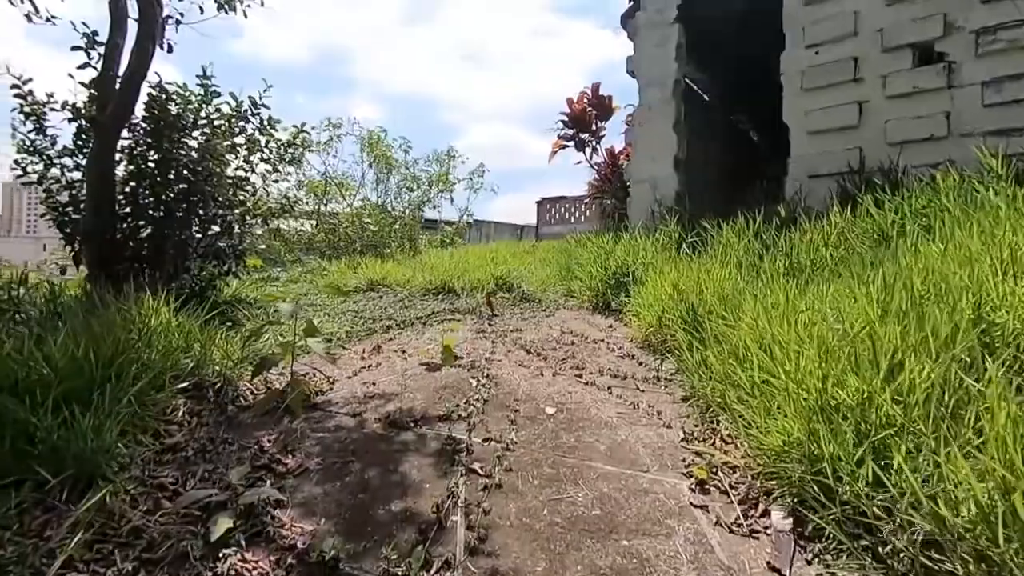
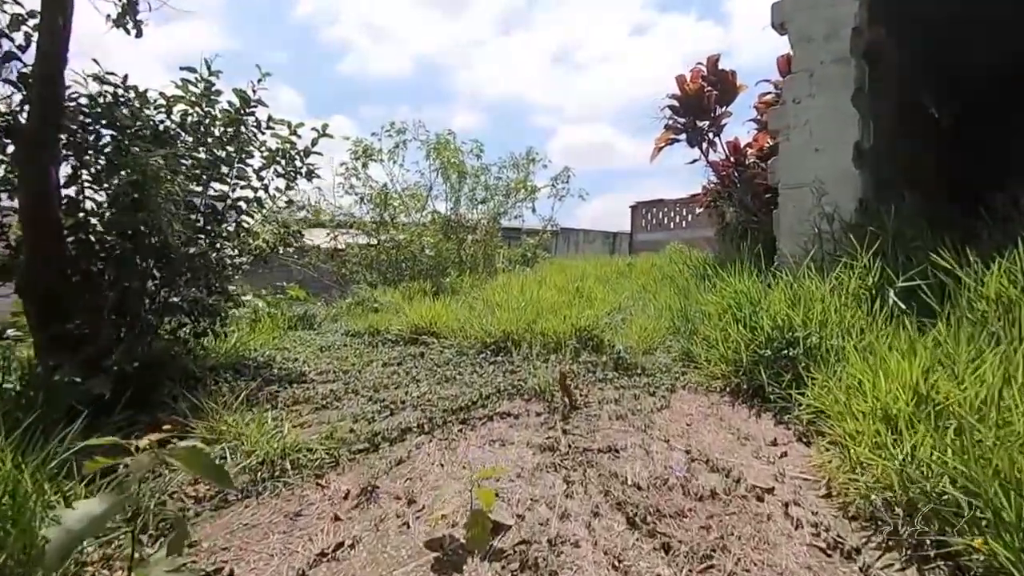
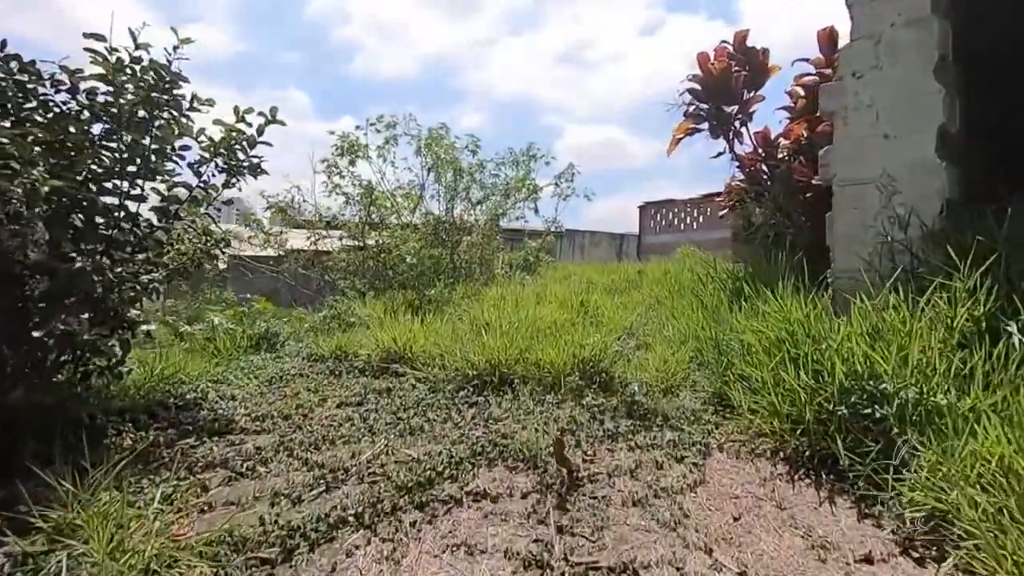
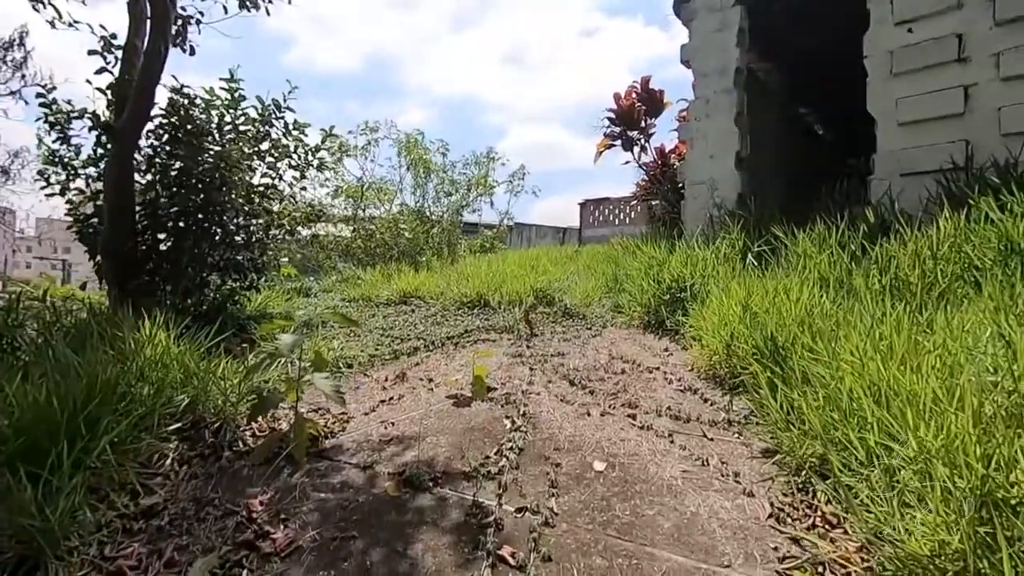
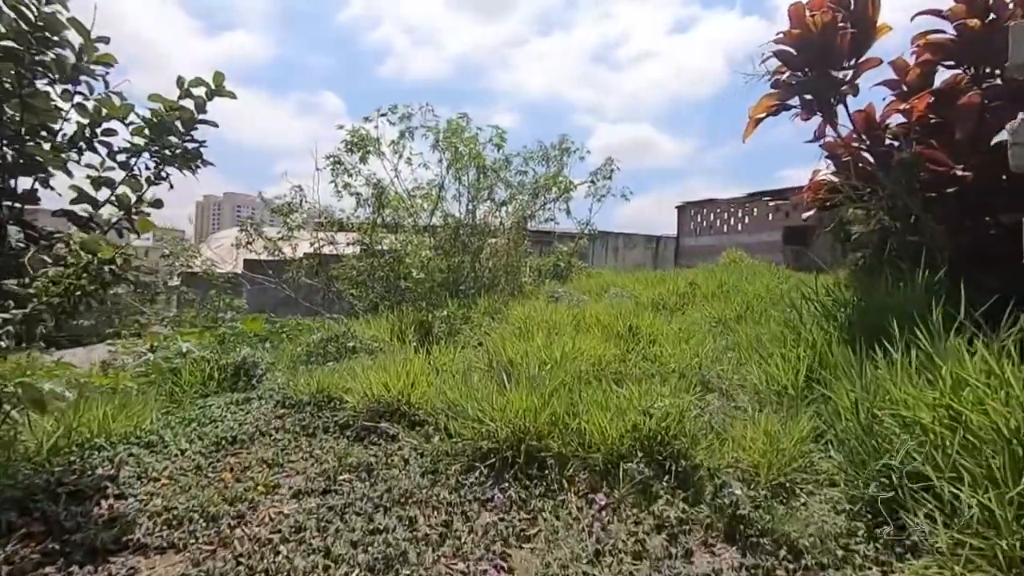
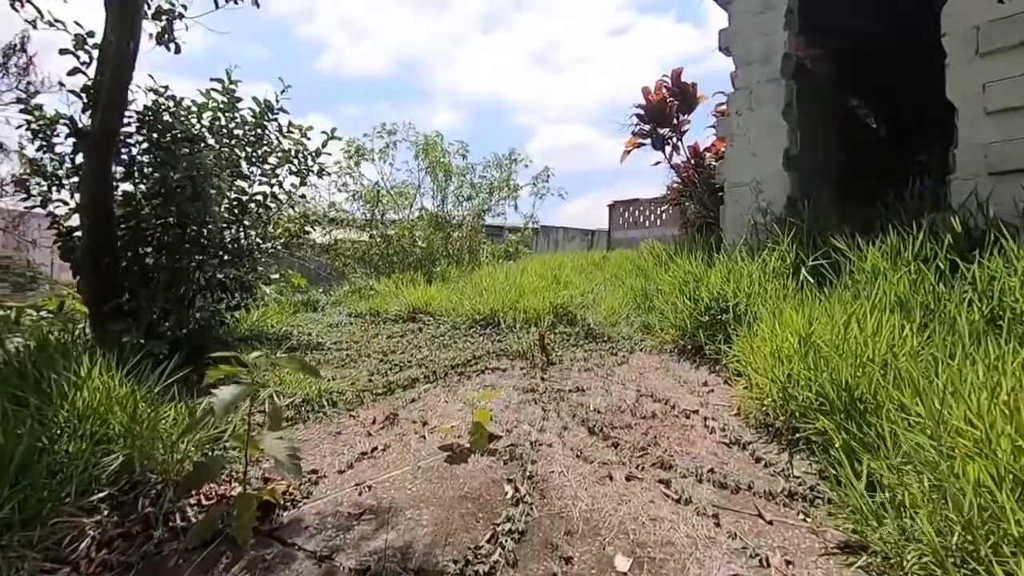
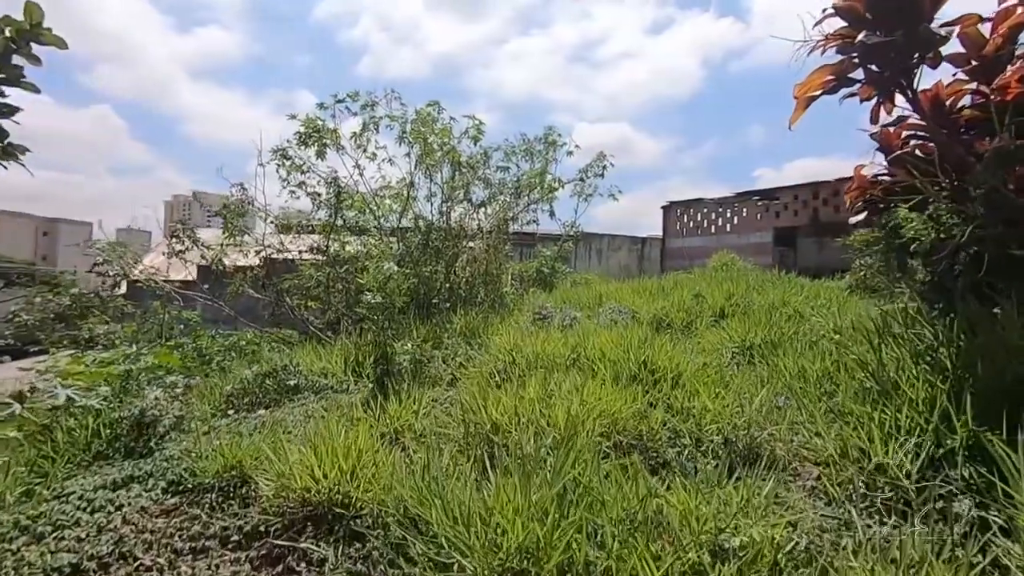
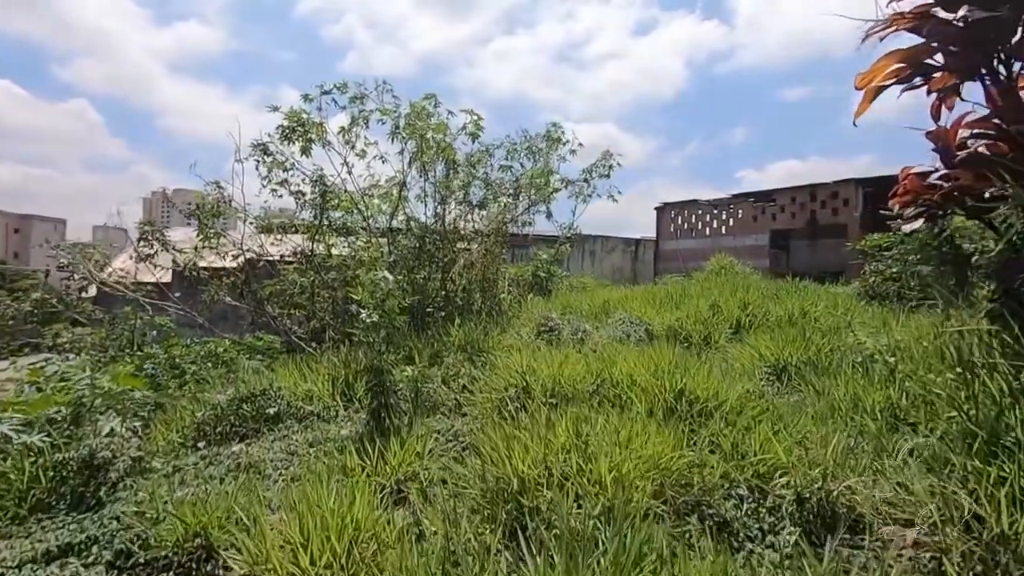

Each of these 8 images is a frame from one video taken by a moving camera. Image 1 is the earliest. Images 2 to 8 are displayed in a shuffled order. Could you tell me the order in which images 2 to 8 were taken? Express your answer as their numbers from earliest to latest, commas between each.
4, 6, 2, 3, 5, 7, 8
